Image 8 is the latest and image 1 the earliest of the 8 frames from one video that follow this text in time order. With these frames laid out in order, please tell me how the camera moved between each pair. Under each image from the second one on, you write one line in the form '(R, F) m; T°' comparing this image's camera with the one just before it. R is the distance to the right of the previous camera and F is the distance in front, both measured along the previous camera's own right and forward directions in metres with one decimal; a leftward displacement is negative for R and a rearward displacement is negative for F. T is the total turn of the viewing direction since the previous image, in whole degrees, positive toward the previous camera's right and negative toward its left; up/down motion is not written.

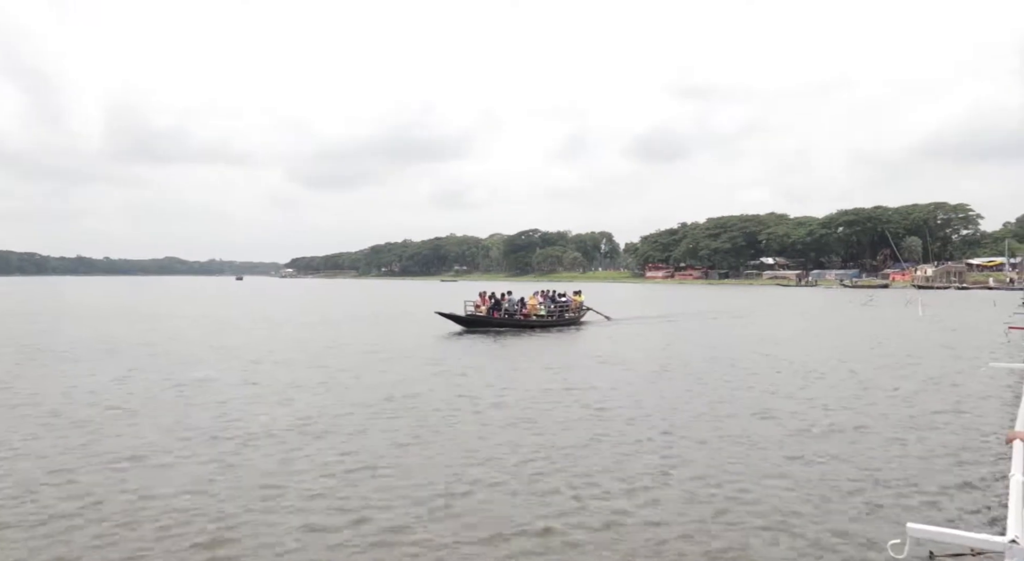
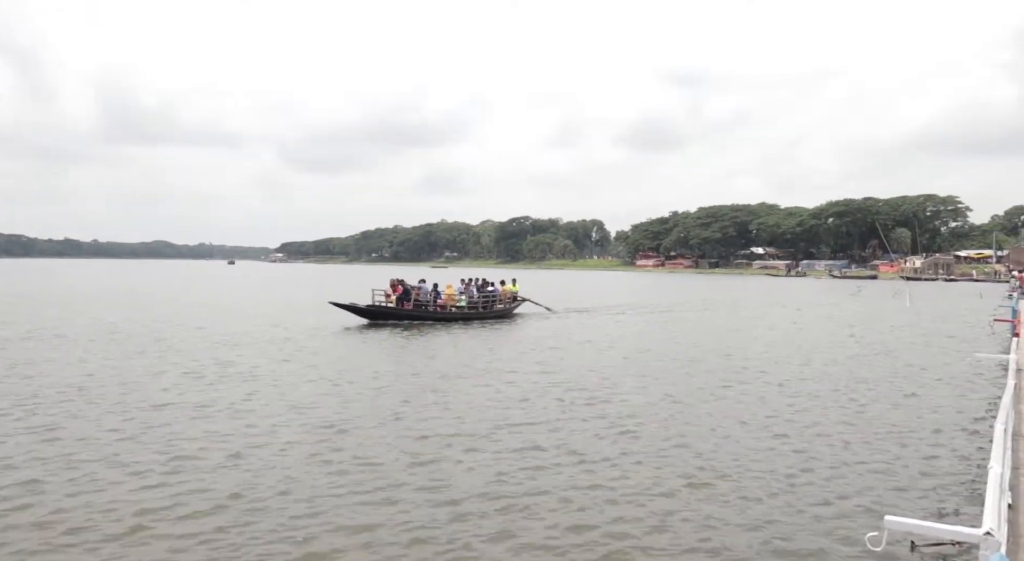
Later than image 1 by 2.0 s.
(+0.1, -0.3) m; 0°
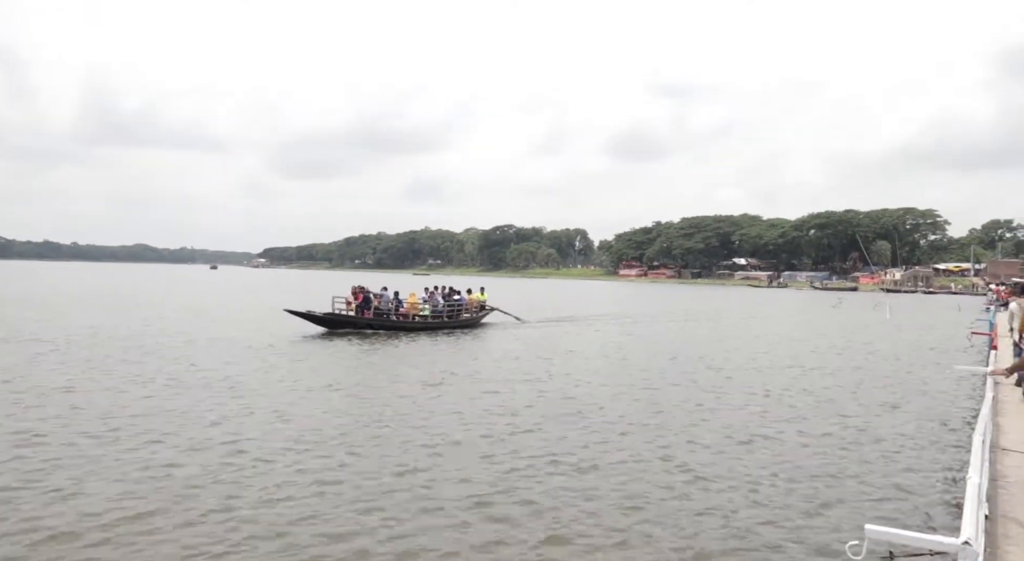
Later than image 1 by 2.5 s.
(-0.1, +0.3) m; +1°
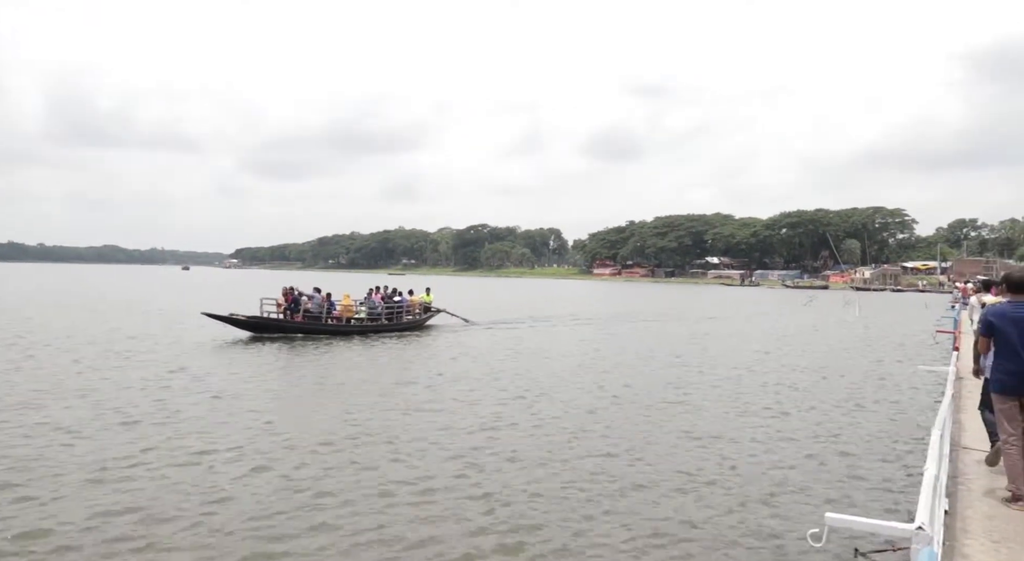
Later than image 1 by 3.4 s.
(+0.1, +1.8) m; +2°
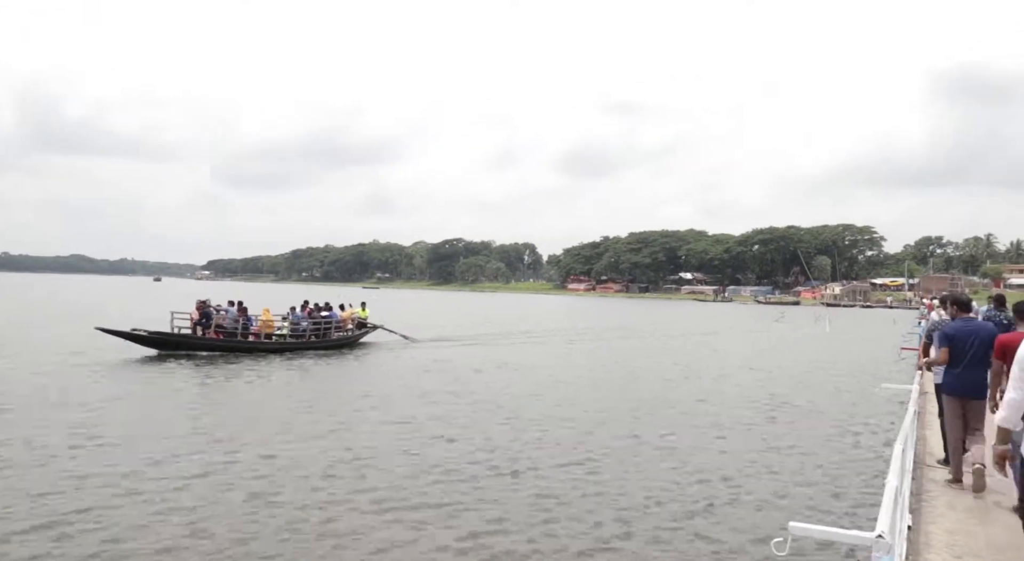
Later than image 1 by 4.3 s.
(+0.2, +1.3) m; +2°
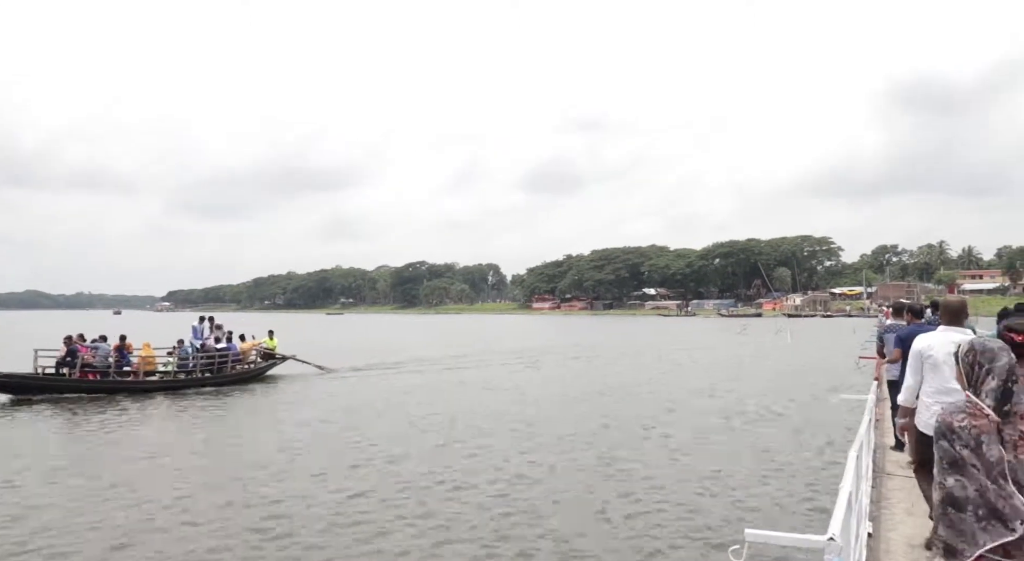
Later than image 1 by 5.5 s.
(-1.4, +0.5) m; +3°
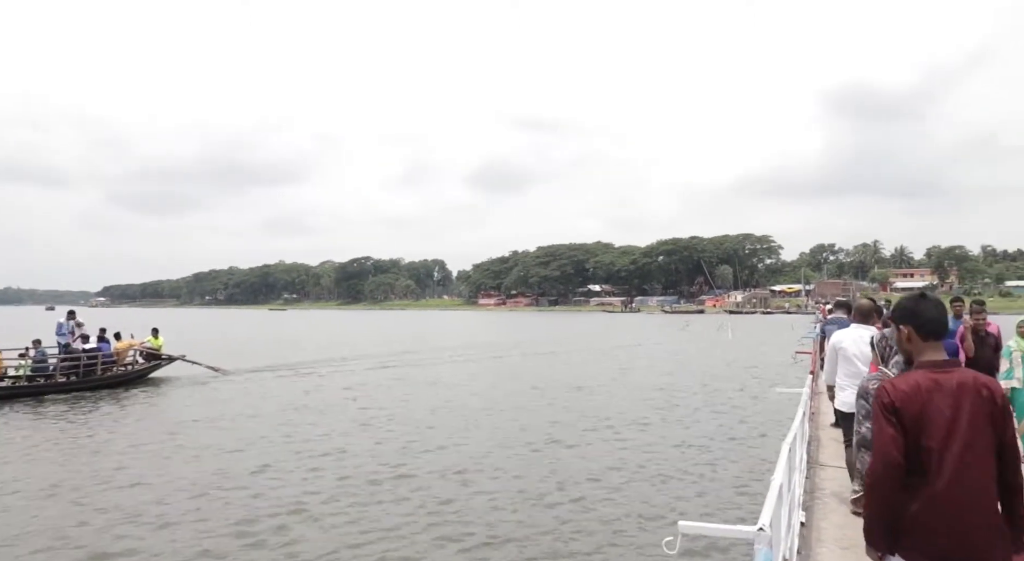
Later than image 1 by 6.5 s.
(-2.2, -0.7) m; +4°
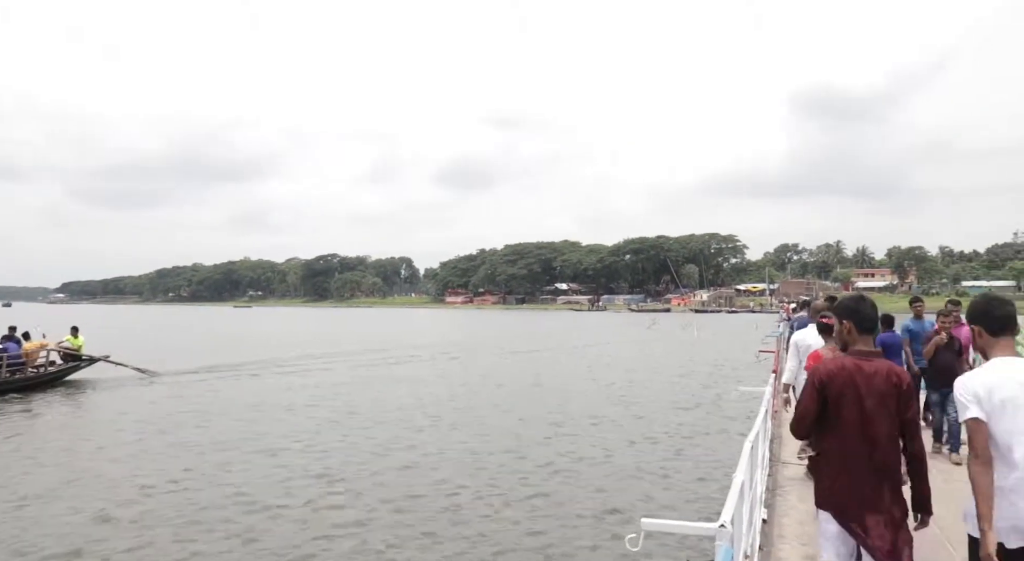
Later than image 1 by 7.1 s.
(0.0, -0.1) m; +2°
